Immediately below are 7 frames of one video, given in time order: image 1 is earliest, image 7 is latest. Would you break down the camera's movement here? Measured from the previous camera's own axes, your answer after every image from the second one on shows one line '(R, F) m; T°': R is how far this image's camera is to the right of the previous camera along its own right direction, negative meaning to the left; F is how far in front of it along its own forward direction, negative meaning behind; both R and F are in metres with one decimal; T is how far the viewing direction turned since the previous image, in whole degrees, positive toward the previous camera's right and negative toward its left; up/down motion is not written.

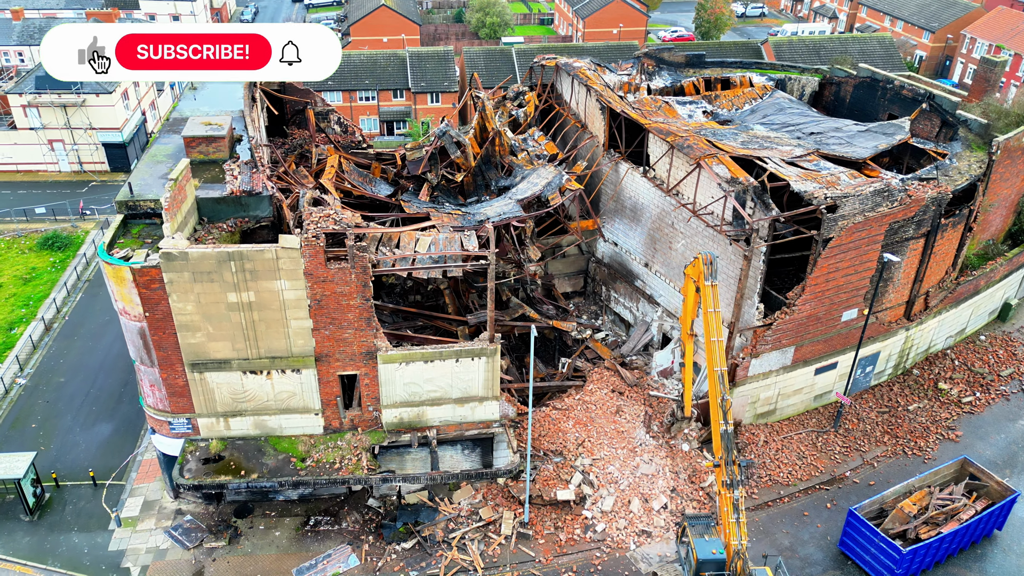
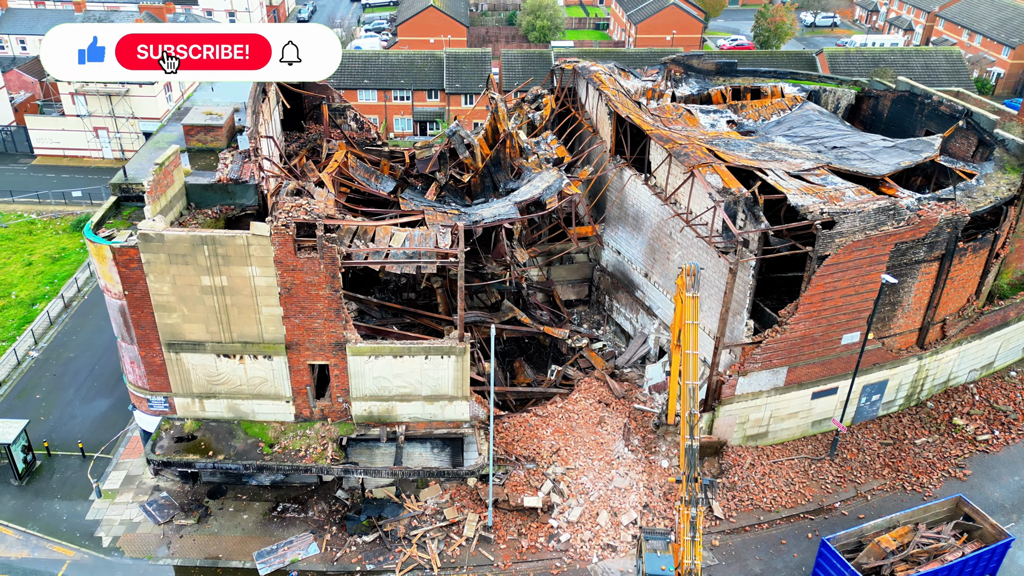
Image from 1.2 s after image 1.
(+2.3, +0.2) m; -5°
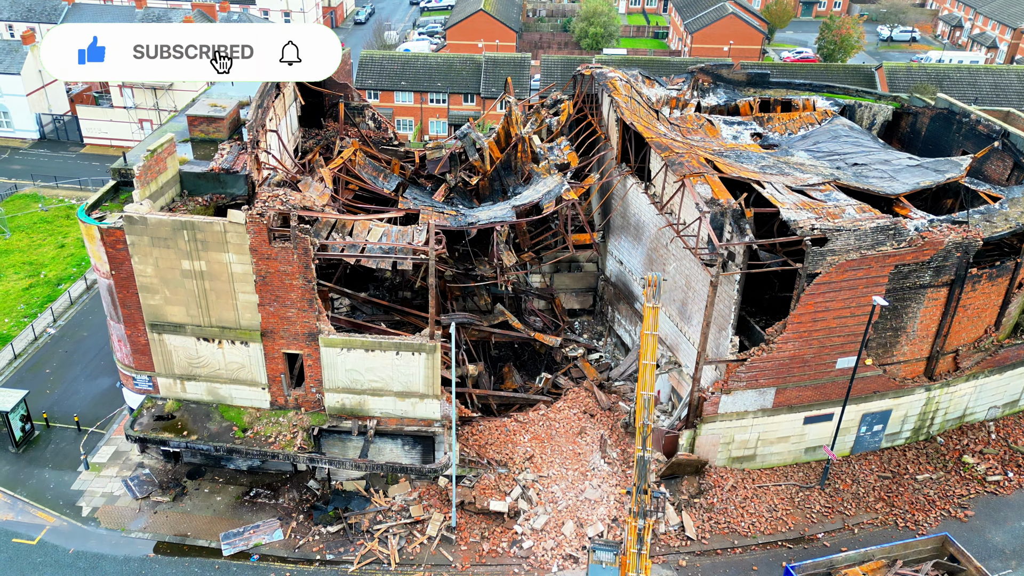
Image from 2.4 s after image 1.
(+2.3, +0.2) m; -5°
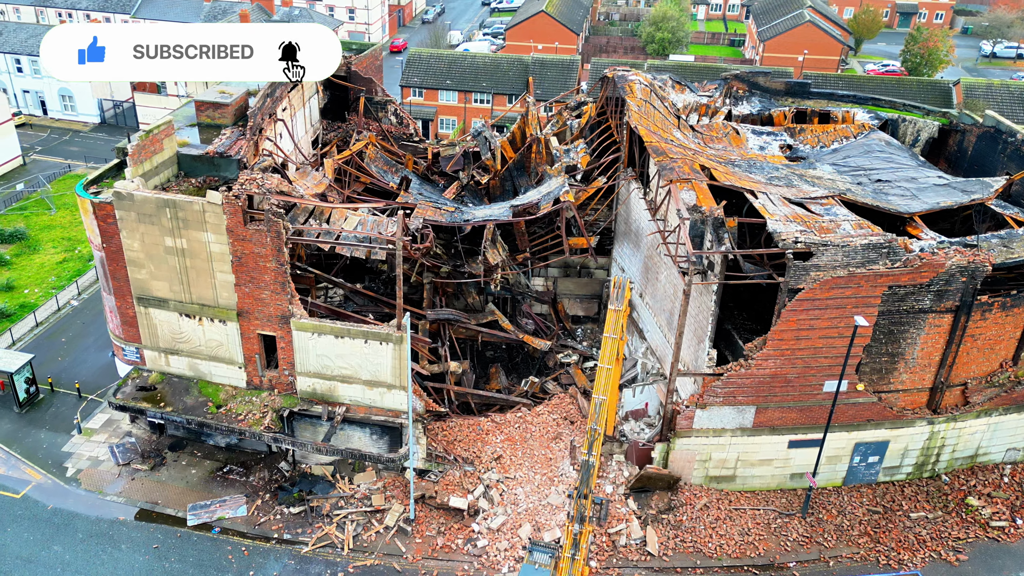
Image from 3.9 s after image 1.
(+2.7, +0.3) m; -6°
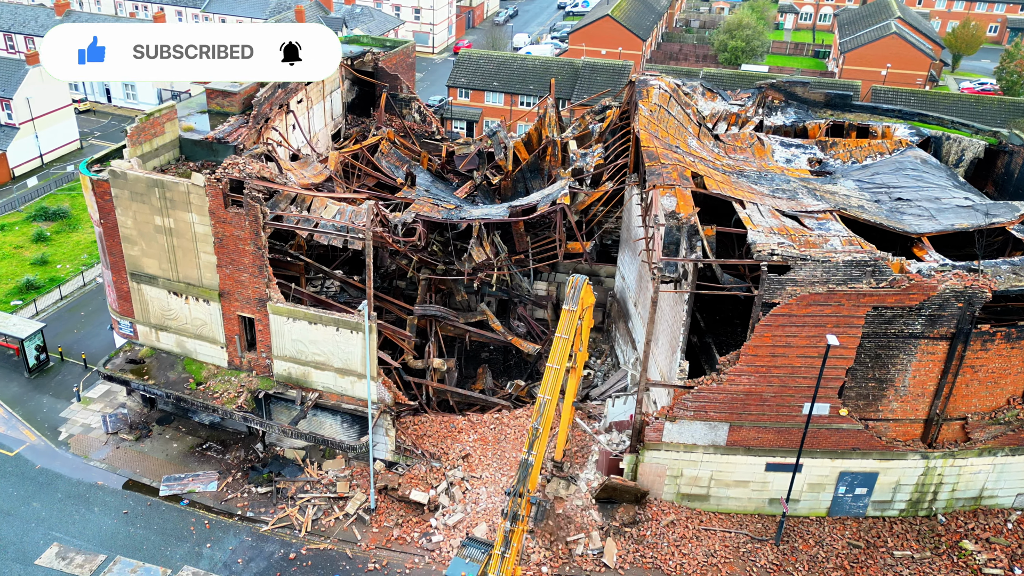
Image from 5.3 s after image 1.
(+2.7, +0.3) m; -6°
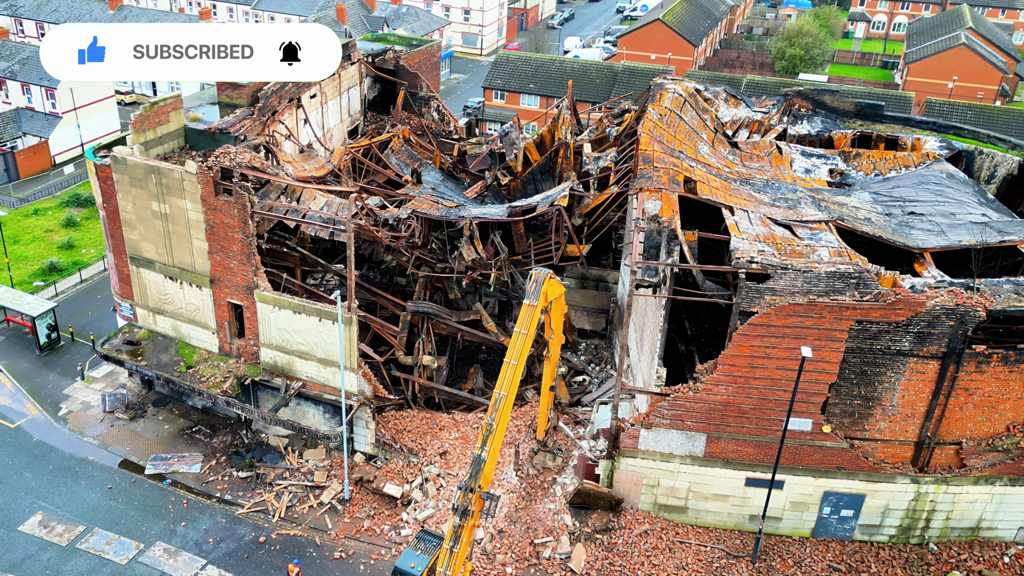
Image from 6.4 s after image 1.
(+1.9, +0.2) m; -4°
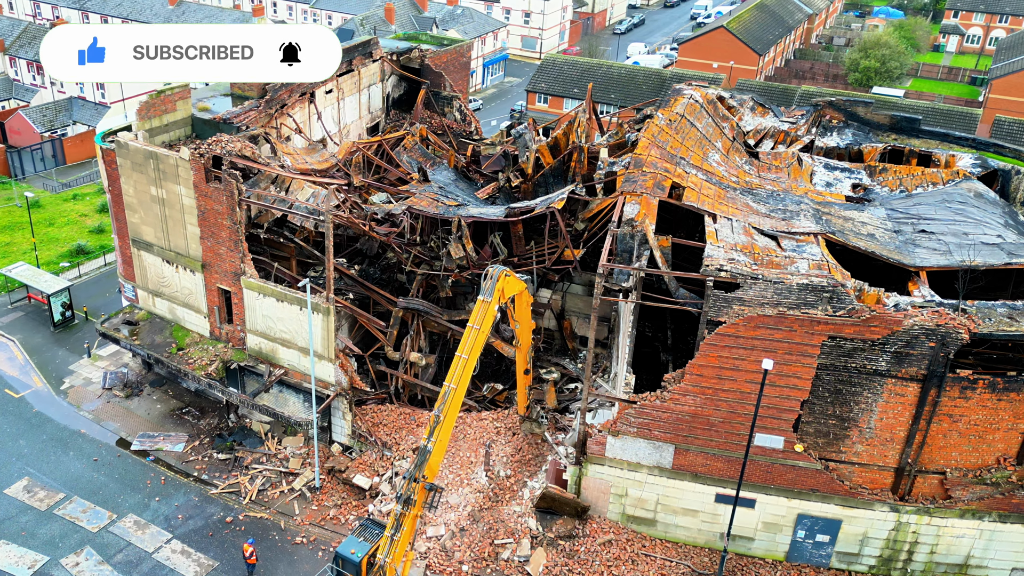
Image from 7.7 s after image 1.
(+2.3, +0.2) m; -5°
